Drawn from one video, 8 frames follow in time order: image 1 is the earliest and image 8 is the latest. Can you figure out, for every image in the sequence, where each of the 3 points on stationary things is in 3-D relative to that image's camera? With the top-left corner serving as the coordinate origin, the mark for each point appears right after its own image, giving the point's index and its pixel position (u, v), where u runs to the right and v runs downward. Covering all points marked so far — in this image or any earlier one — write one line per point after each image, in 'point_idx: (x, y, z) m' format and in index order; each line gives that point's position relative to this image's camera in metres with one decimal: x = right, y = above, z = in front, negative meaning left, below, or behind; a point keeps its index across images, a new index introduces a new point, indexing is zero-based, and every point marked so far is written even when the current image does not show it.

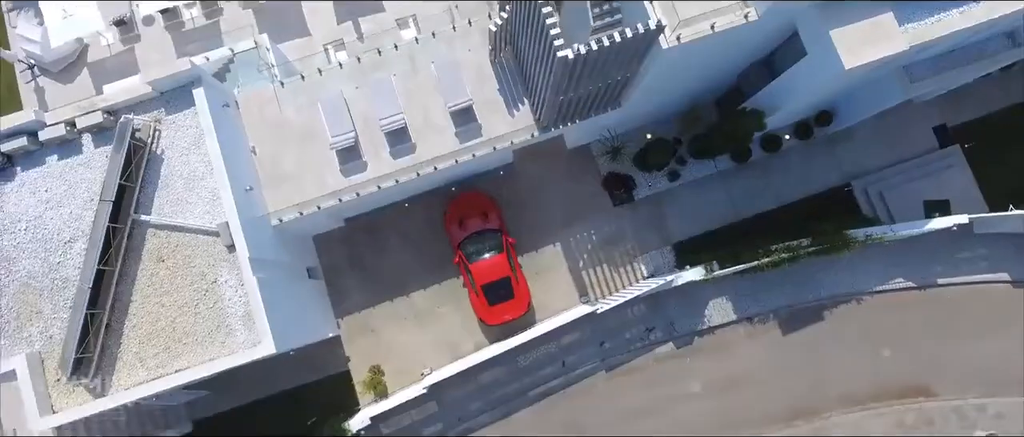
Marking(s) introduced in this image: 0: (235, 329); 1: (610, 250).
0: (-6.8, -2.6, +14.2) m
1: (+3.3, -1.1, +19.5) m
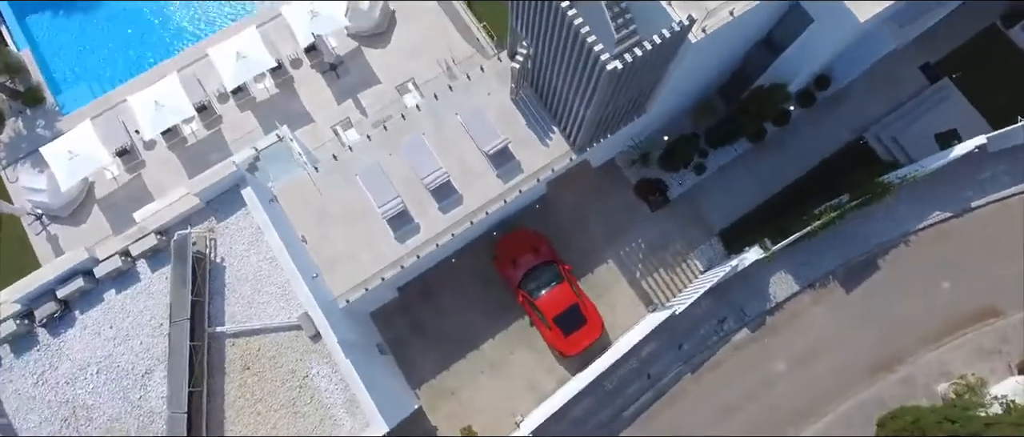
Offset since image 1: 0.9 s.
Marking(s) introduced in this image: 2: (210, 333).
0: (-4.1, -4.7, +13.8) m
1: (+5.1, -1.2, +19.8) m
2: (-7.6, -2.5, +13.8) m
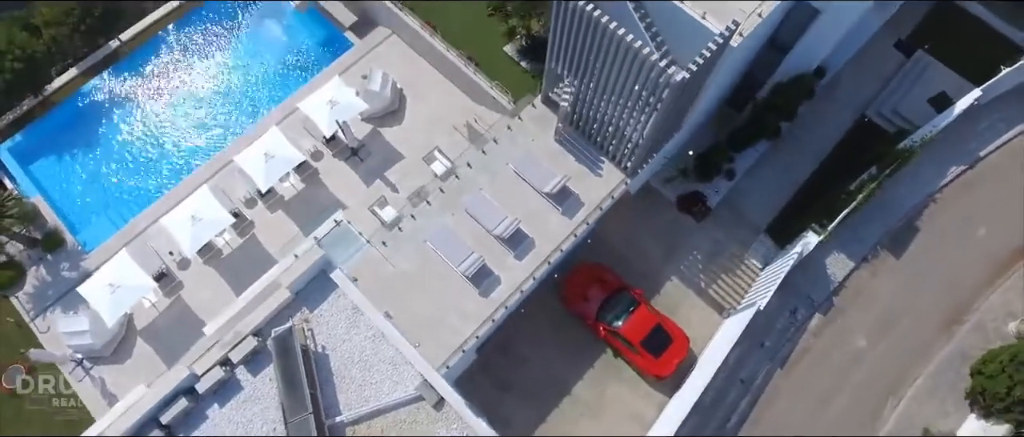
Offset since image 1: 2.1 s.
0: (-0.7, -5.9, +13.2) m
1: (+7.2, -1.5, +20.3) m
2: (-4.5, -4.5, +13.2) m
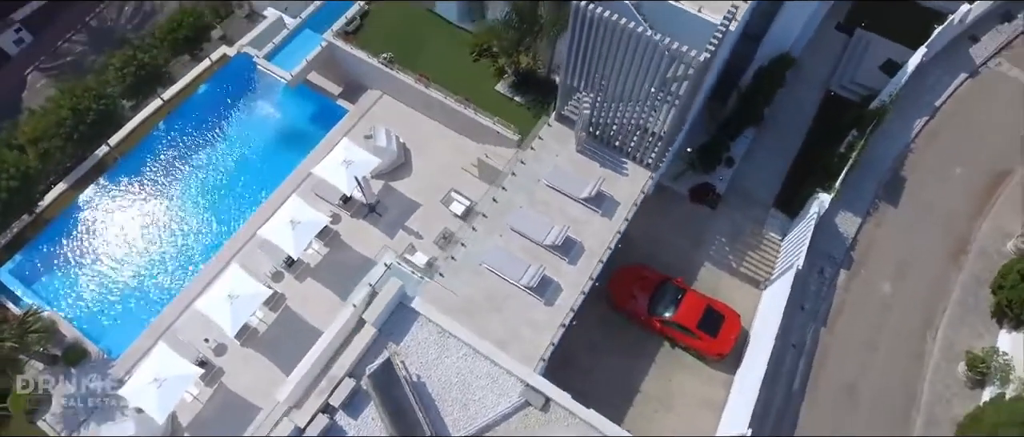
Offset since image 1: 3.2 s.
0: (+2.2, -5.7, +13.3) m
1: (+8.5, -0.8, +21.5) m
2: (-1.9, -5.1, +13.0) m
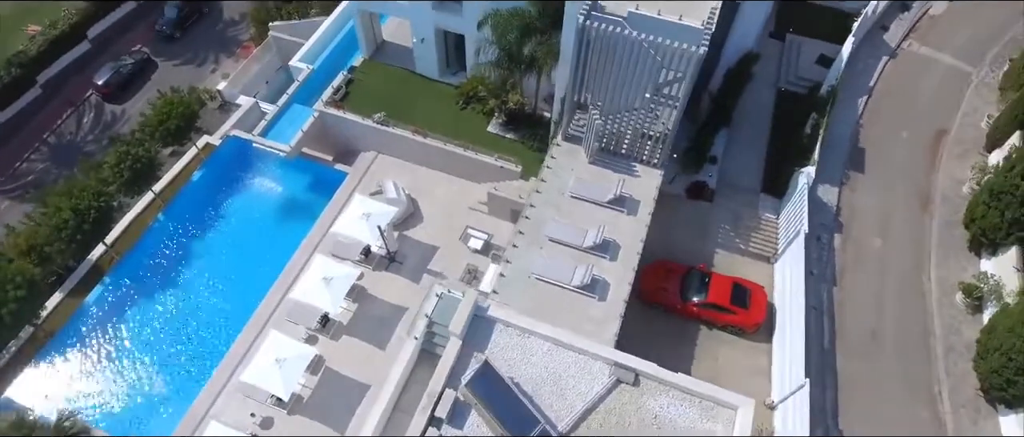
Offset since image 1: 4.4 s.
0: (+4.7, -5.0, +14.1) m
1: (+9.3, -0.2, +23.4) m
2: (+0.7, -5.0, +13.4) m
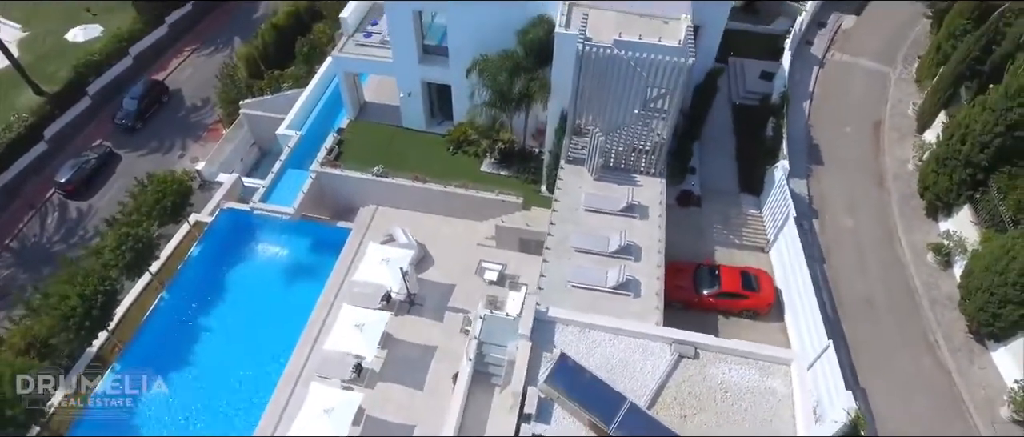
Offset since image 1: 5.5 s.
0: (+6.7, -4.3, +15.3) m
1: (+9.6, -0.1, +25.6) m
2: (+2.8, -4.8, +14.2) m
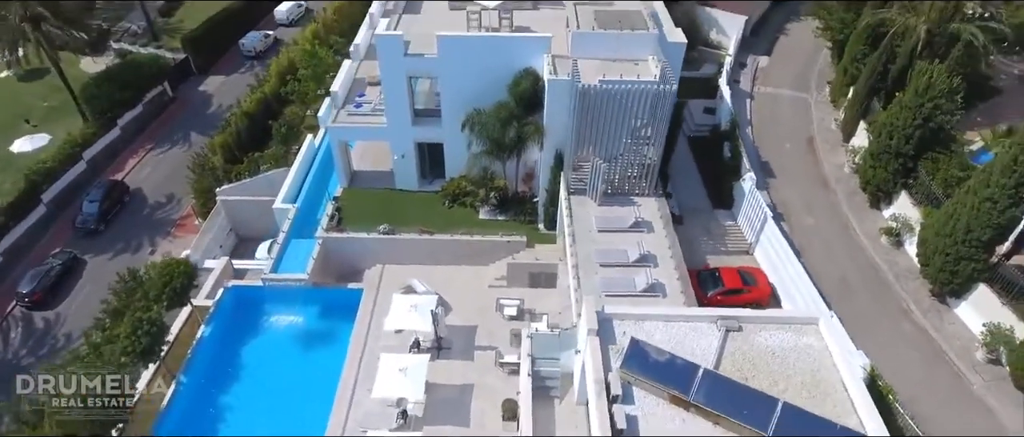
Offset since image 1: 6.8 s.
0: (+8.8, -3.7, +17.4) m
1: (+9.9, -0.7, +28.5) m
2: (+5.1, -4.4, +15.8) m
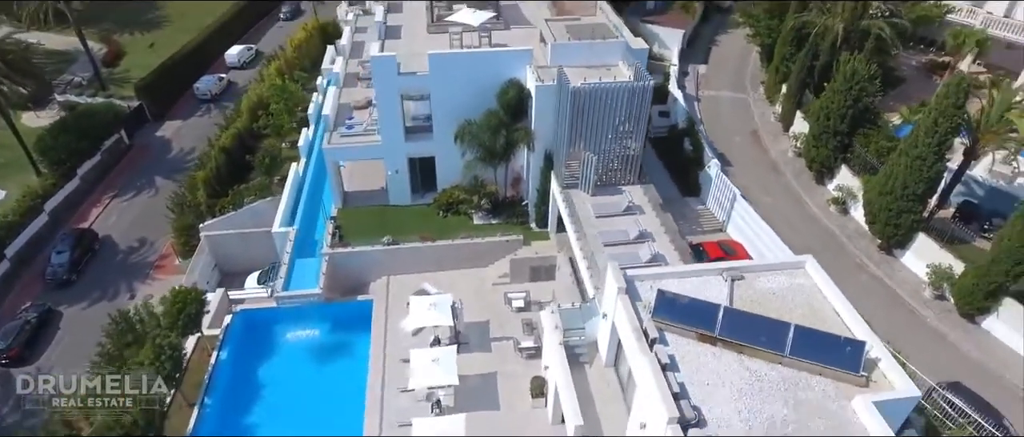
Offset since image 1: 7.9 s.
0: (+10.0, -2.2, +20.3) m
1: (+9.6, +0.1, +31.5) m
2: (+6.6, -3.2, +18.2) m
